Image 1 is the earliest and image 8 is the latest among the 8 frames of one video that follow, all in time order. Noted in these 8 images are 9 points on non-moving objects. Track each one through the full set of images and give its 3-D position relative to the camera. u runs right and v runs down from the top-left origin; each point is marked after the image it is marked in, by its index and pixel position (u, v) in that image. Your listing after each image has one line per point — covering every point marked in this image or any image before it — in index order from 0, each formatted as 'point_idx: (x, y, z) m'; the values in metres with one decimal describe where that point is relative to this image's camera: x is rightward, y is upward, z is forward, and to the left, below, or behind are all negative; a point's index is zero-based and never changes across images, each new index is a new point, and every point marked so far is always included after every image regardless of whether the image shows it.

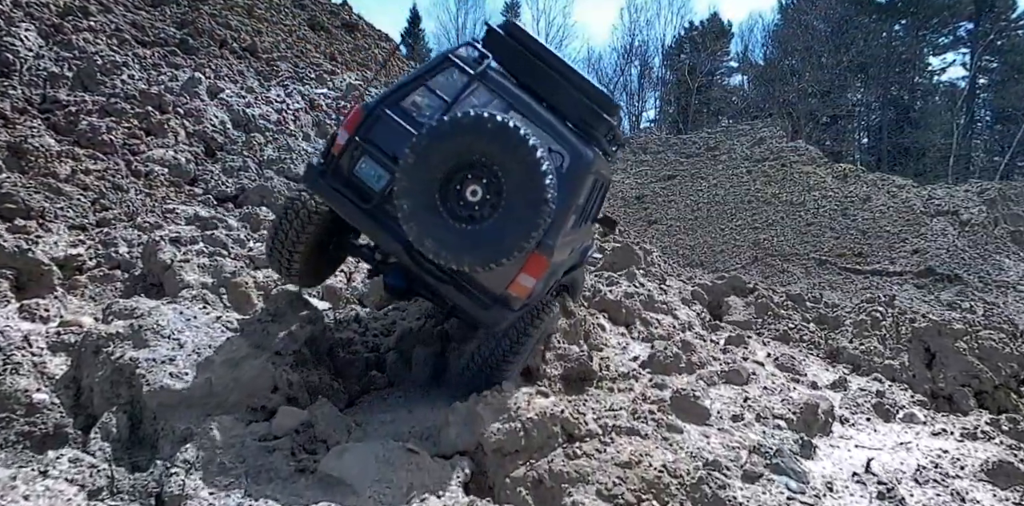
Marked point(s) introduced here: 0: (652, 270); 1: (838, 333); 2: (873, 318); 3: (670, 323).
0: (+2.0, -0.2, +9.4) m
1: (+3.6, -0.9, +7.2) m
2: (+3.9, -0.7, +7.0) m
3: (+1.6, -0.7, +6.6) m
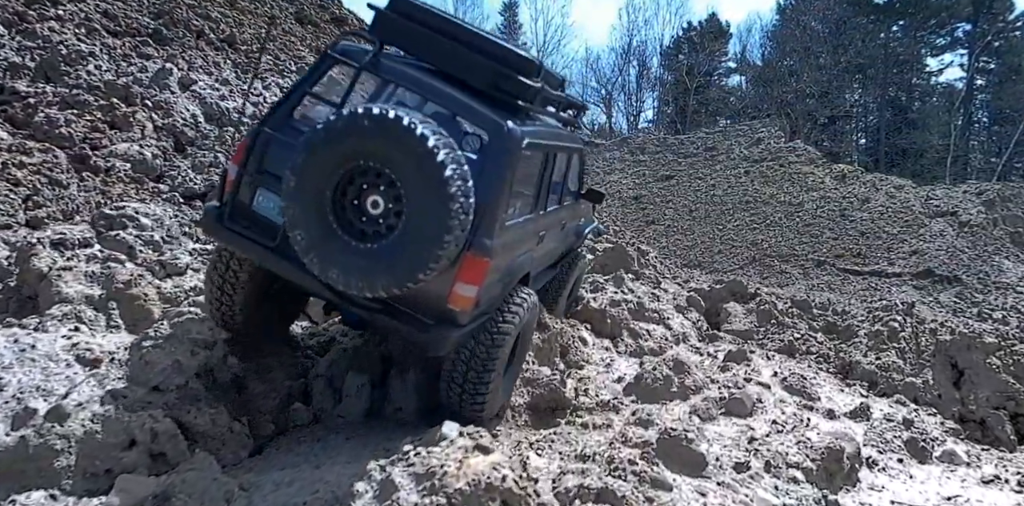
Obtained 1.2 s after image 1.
0: (+1.8, -0.2, +8.7) m
1: (+3.3, -0.9, +6.5) m
2: (+3.6, -0.7, +6.3) m
3: (+1.3, -0.7, +5.8) m
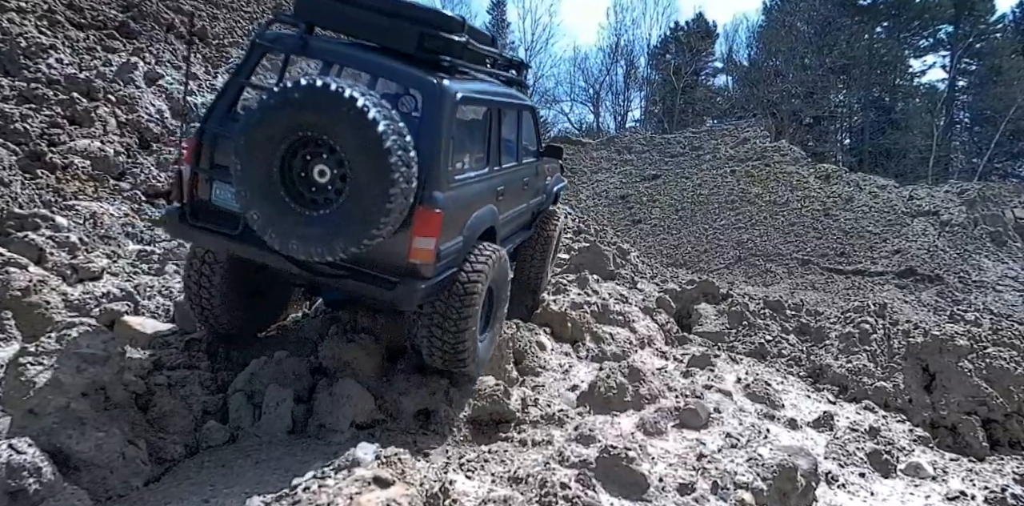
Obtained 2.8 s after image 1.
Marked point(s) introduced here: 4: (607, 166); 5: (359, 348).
0: (+1.4, -0.2, +8.4) m
1: (+3.0, -0.9, +6.3) m
2: (+3.2, -0.7, +6.1) m
3: (+1.0, -0.7, +5.6) m
4: (+2.8, +2.6, +19.4) m
5: (-0.9, -0.5, +3.7) m
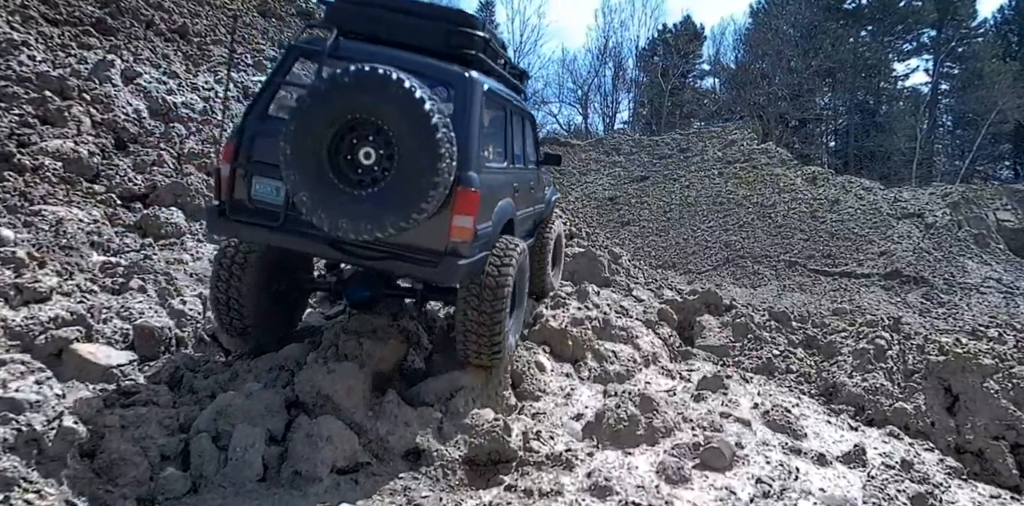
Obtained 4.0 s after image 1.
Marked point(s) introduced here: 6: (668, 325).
0: (+1.3, -0.3, +8.1) m
1: (+2.9, -1.0, +6.0) m
2: (+3.2, -0.8, +5.8) m
3: (+0.9, -0.8, +5.2) m
4: (+2.5, +2.5, +19.1) m
5: (-0.9, -0.6, +3.3) m
6: (+1.6, -0.7, +6.8) m
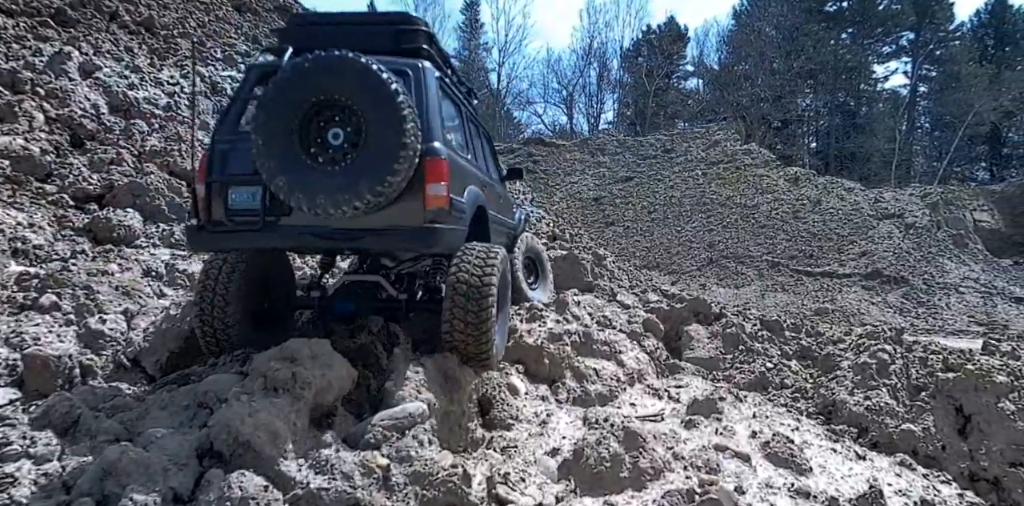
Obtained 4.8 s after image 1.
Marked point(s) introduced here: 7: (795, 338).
0: (+1.0, -0.4, +7.6) m
1: (+2.7, -1.1, +5.5) m
2: (+3.0, -0.9, +5.4) m
3: (+0.7, -0.9, +4.8) m
4: (+2.0, +2.4, +18.6) m
5: (-1.0, -0.7, +2.8) m
6: (+1.4, -0.8, +6.3) m
7: (+2.8, -0.8, +6.5) m
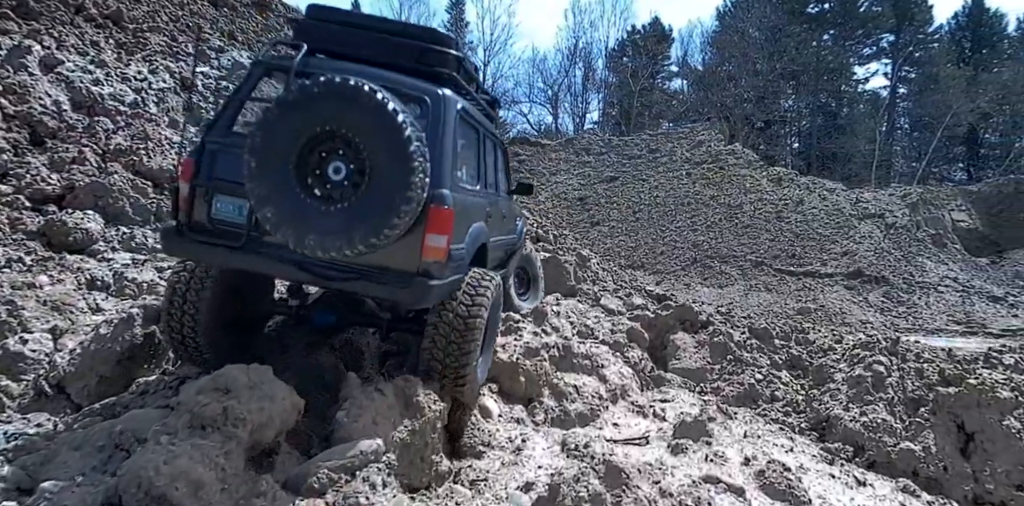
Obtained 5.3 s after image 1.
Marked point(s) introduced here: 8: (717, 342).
0: (+0.8, -0.4, +7.3) m
1: (+2.5, -1.1, +5.3) m
2: (+2.8, -0.9, +5.1) m
3: (+0.6, -0.9, +4.4) m
4: (+1.5, +2.4, +18.3) m
5: (-1.2, -0.8, +2.4) m
6: (+1.2, -0.9, +6.0) m
7: (+2.6, -0.9, +6.2) m
8: (+1.9, -0.8, +6.0) m
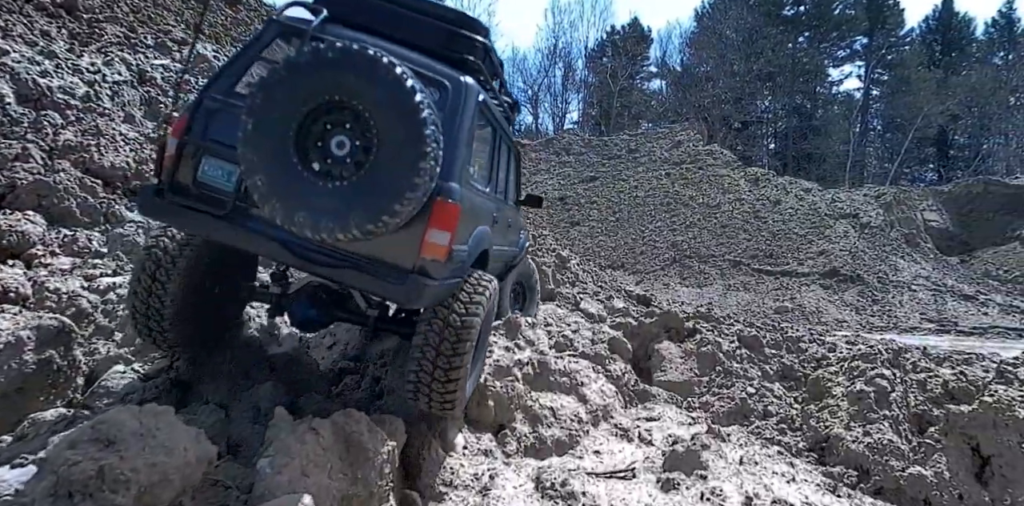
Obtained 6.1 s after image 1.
0: (+0.5, -0.5, +6.8) m
1: (+2.3, -1.2, +4.8) m
2: (+2.6, -1.0, +4.7) m
3: (+0.4, -1.0, +4.0) m
4: (+0.9, +2.4, +17.9) m
5: (-1.3, -0.8, +1.9) m
6: (+0.9, -0.9, +5.6) m
7: (+2.3, -0.9, +5.8) m
8: (+1.6, -0.9, +5.5) m
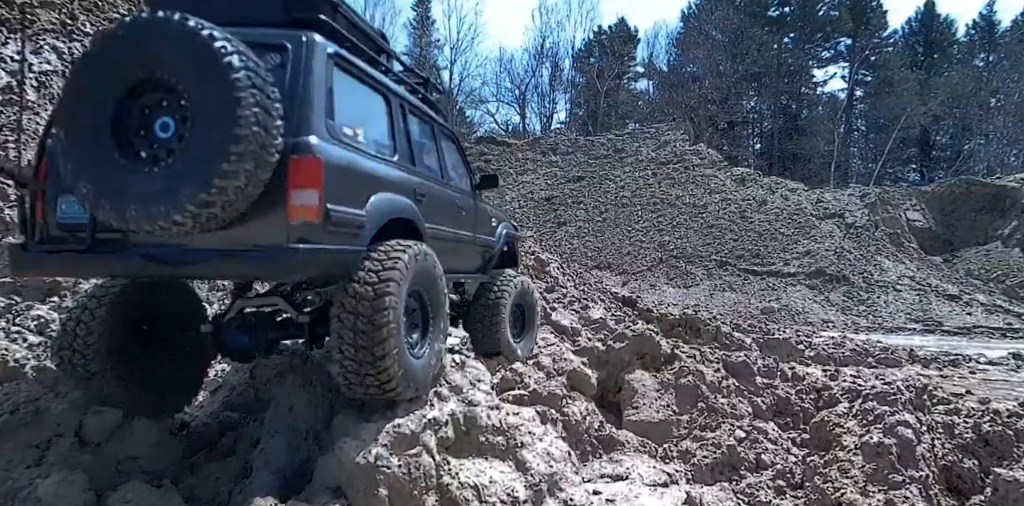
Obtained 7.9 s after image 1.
0: (+0.1, -0.6, +5.8) m
1: (+1.9, -1.3, +3.9) m
2: (+2.2, -1.1, +3.7) m
3: (0.0, -1.1, +3.0) m
4: (+0.2, +2.2, +16.9) m
5: (-1.6, -0.9, +0.8) m
6: (+0.5, -1.0, +4.6) m
7: (+1.9, -1.0, +4.8) m
8: (+1.2, -1.0, +4.6) m
